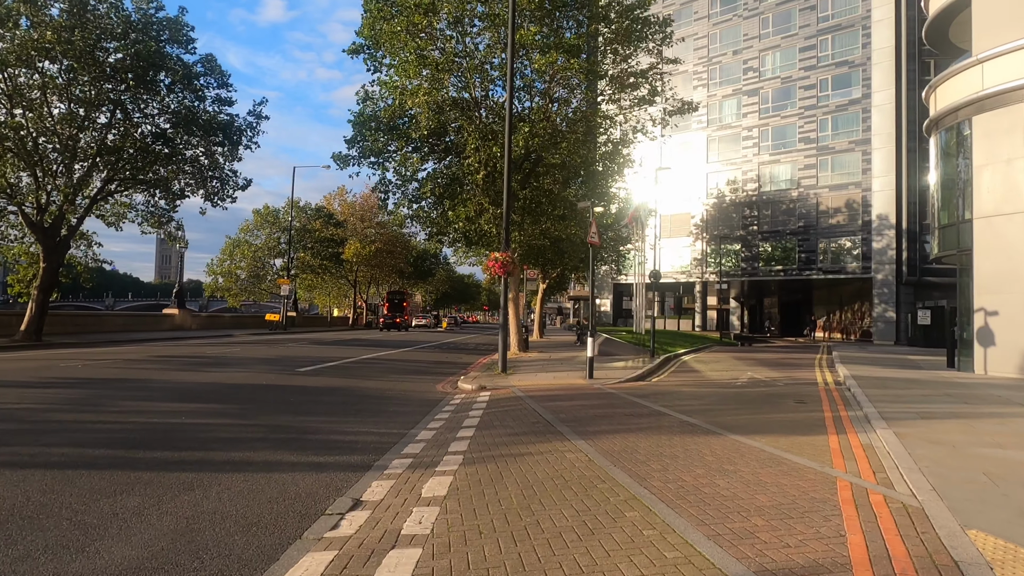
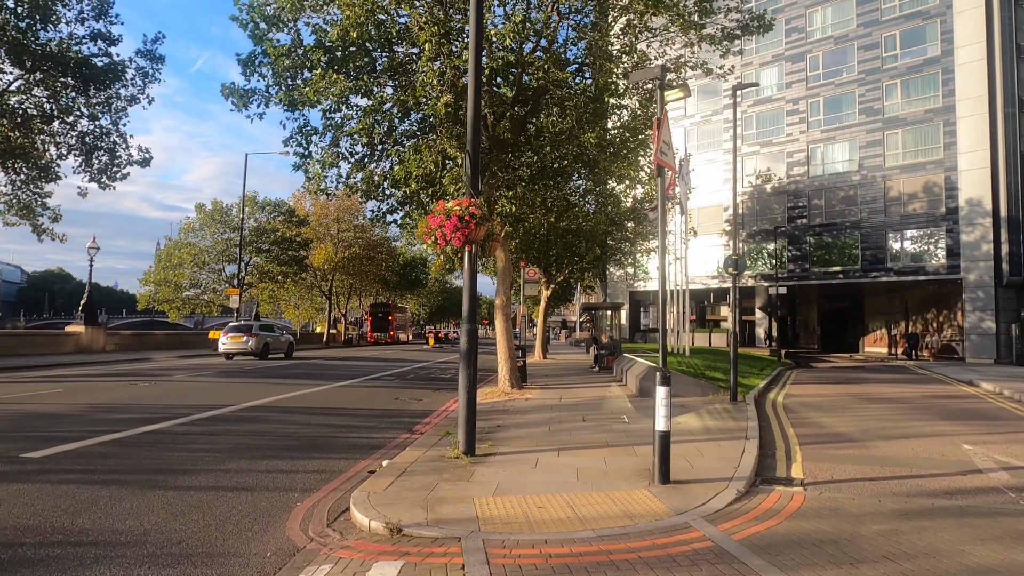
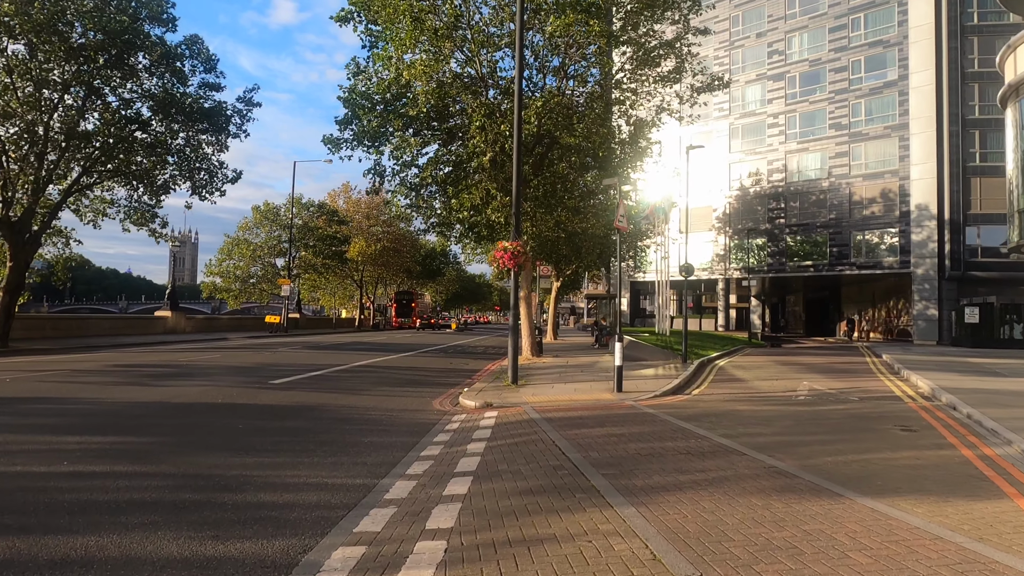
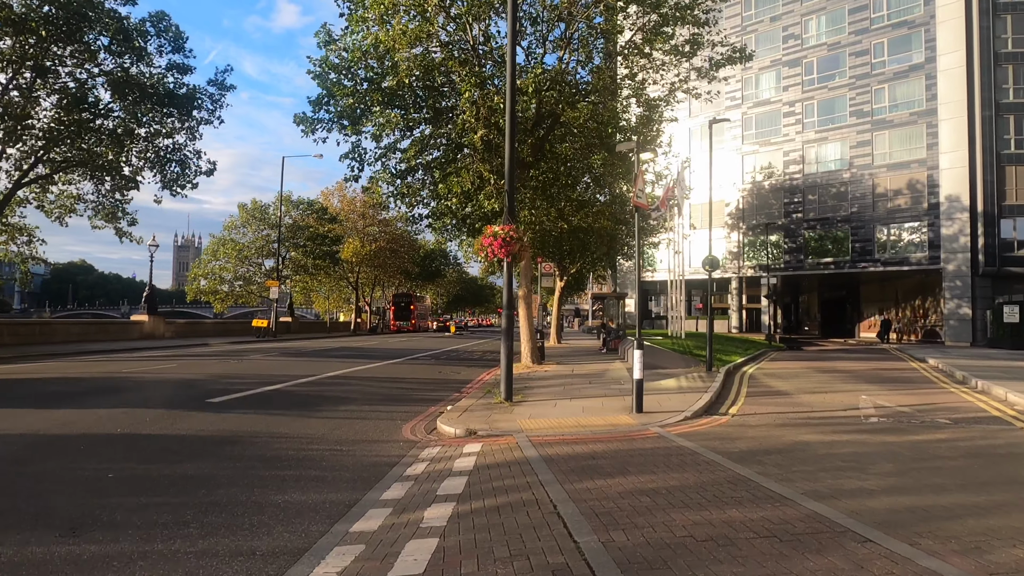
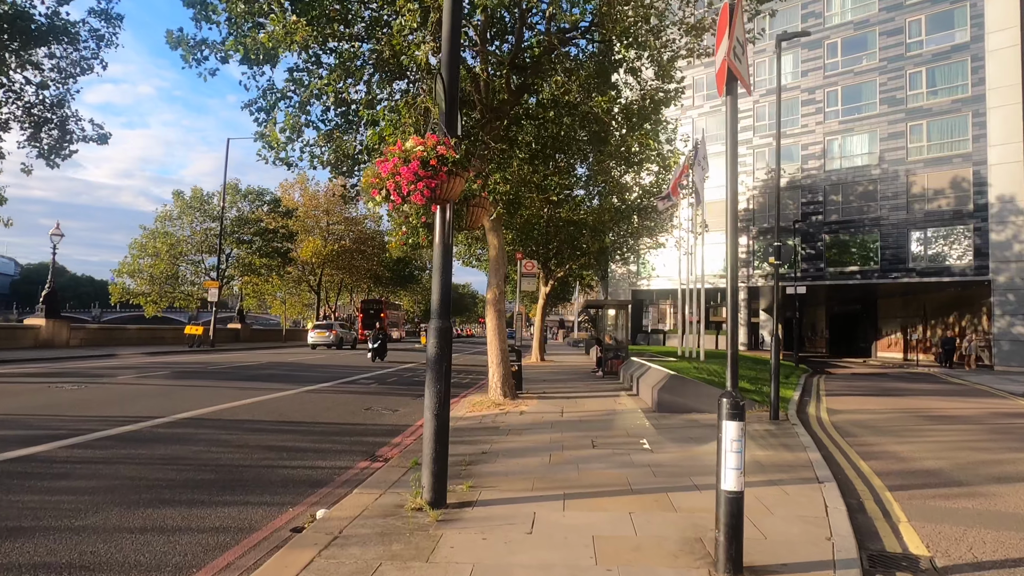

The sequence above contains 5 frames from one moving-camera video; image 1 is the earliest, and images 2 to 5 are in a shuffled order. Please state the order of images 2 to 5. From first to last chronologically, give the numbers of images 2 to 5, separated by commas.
3, 4, 2, 5
